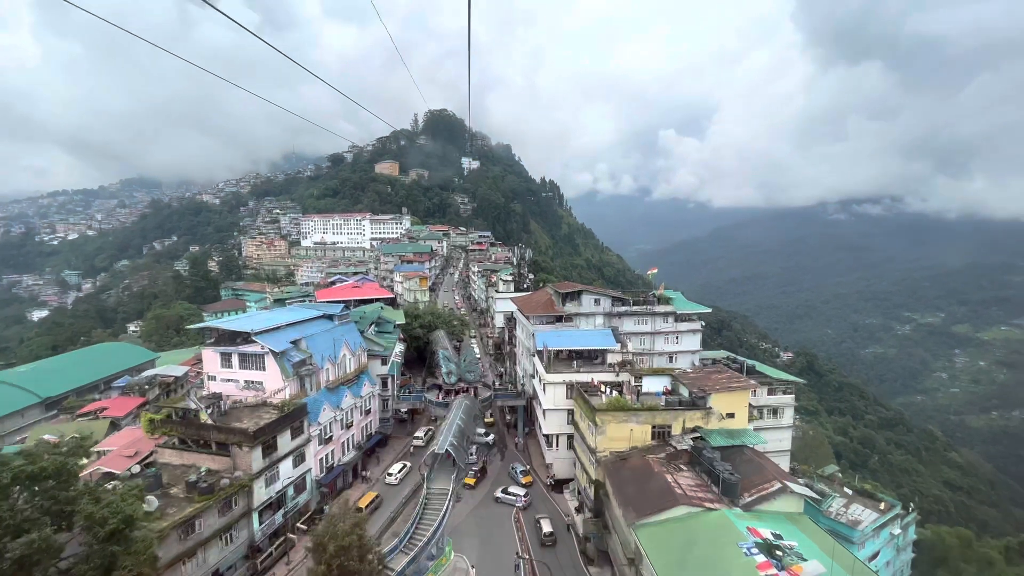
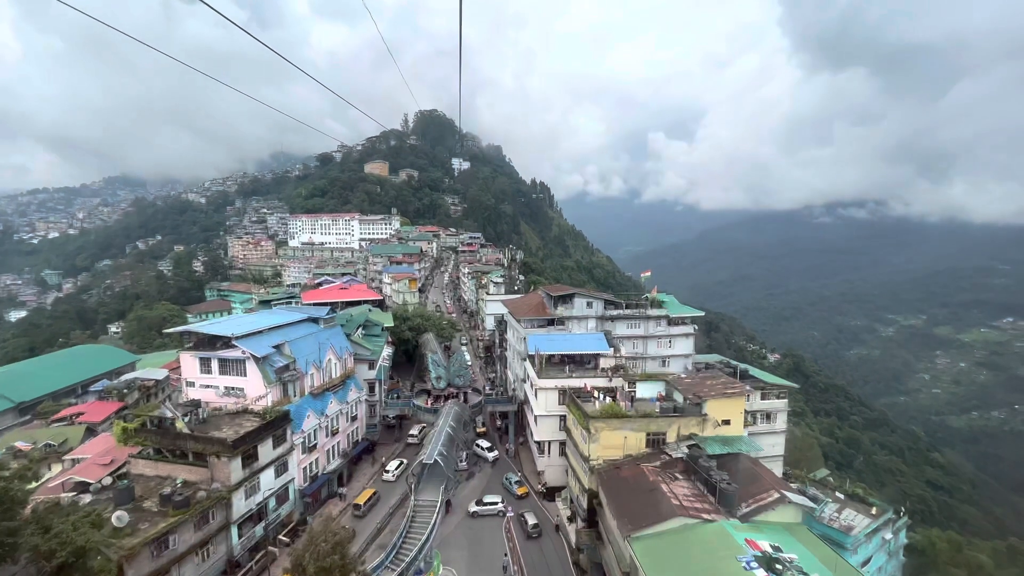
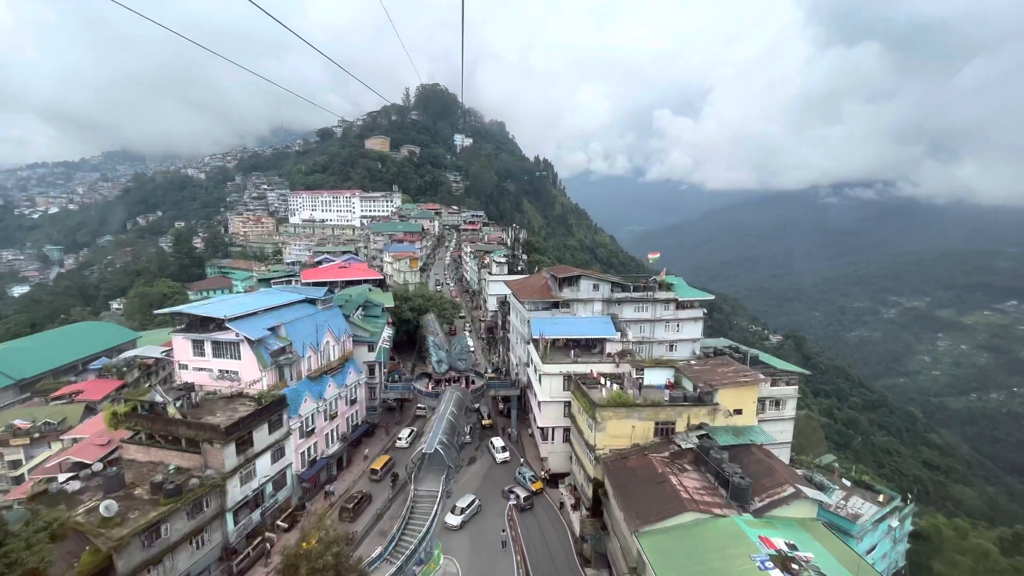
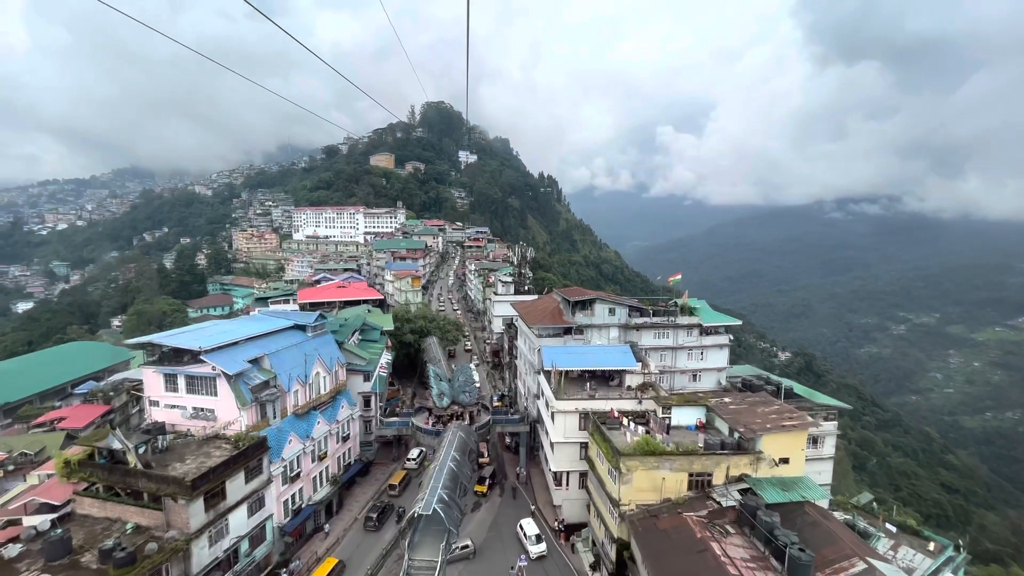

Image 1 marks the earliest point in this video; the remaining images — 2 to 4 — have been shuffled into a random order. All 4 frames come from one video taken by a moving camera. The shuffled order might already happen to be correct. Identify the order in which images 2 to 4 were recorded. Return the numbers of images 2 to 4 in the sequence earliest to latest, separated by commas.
2, 3, 4
